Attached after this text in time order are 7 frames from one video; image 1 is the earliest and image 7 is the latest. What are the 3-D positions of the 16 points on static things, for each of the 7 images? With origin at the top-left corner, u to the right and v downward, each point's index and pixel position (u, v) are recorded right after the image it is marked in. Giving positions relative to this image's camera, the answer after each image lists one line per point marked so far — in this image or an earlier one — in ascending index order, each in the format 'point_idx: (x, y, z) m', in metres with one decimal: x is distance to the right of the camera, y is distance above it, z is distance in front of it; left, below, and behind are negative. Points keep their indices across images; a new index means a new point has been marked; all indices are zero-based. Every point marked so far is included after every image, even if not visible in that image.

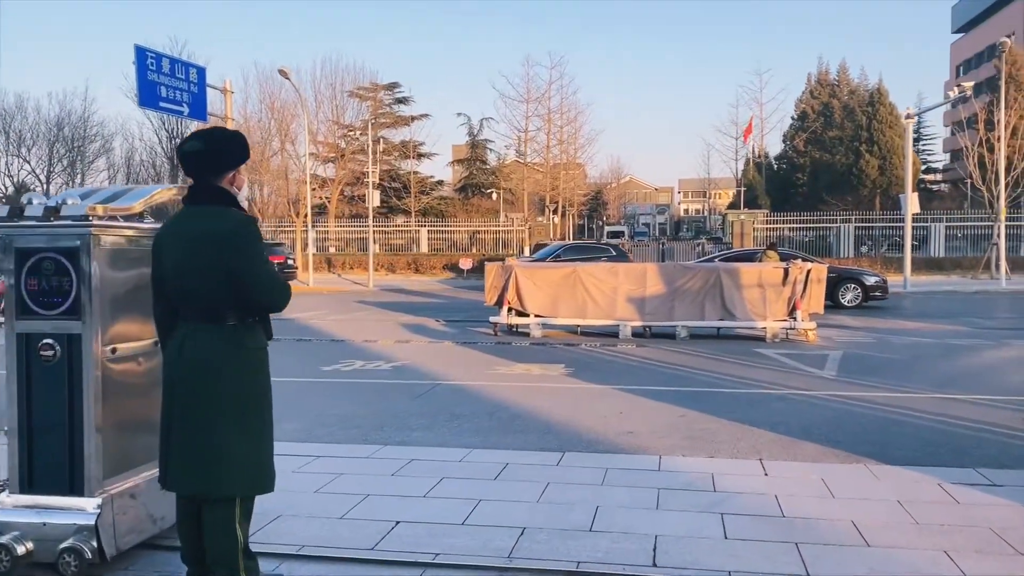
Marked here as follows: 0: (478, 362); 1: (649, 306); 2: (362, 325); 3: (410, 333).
0: (-0.5, -1.0, +12.0) m
1: (+2.4, -0.3, +15.2) m
2: (-3.1, -0.9, +17.9) m
3: (-1.9, -0.9, +16.2) m
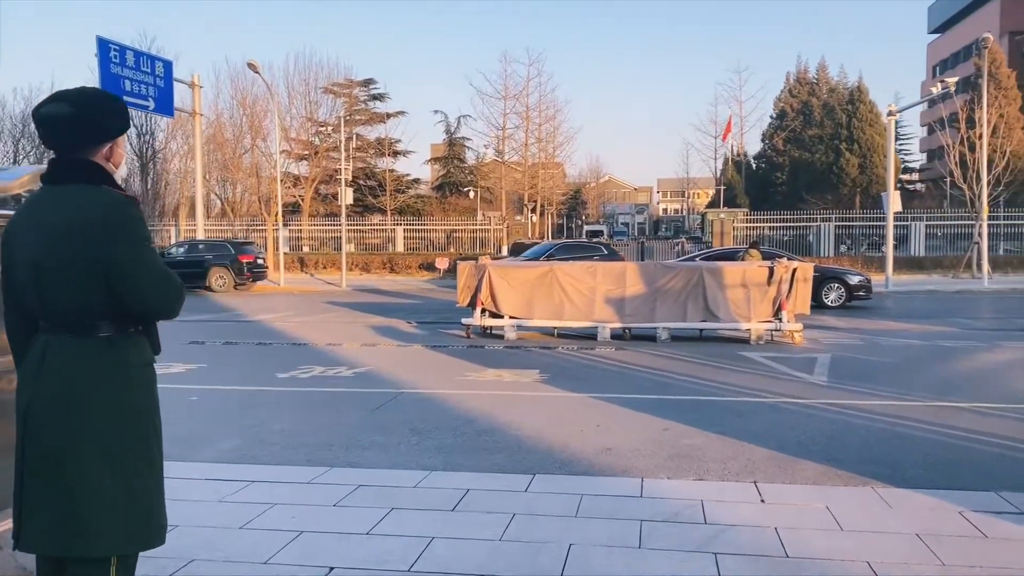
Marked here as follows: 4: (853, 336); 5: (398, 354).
0: (-0.9, -1.0, +11.3) m
1: (+2.0, -0.3, +14.5) m
2: (-3.6, -0.9, +17.1) m
3: (-2.4, -0.9, +15.4) m
4: (+6.0, -0.8, +15.2) m
5: (-1.7, -1.0, +12.8) m
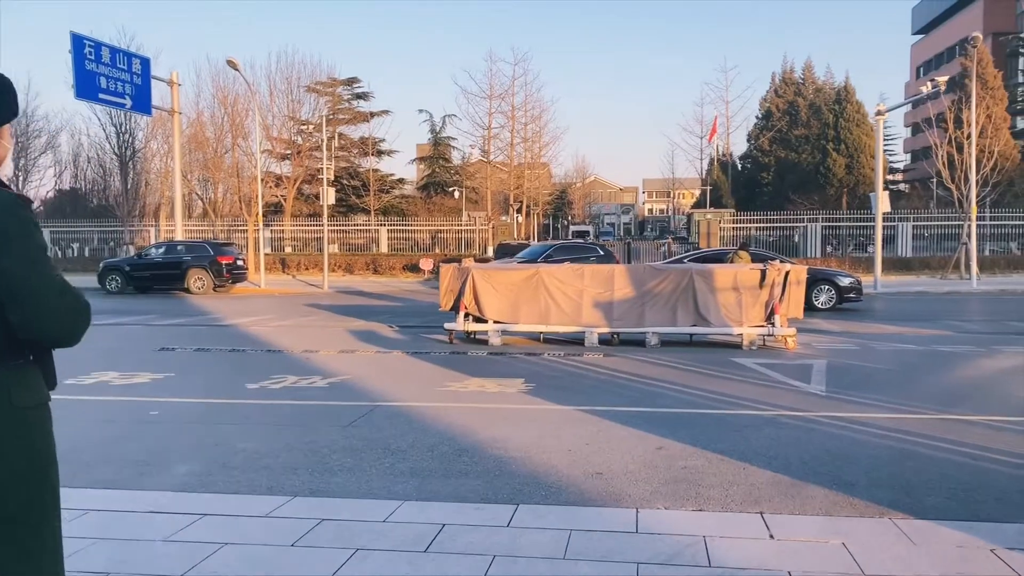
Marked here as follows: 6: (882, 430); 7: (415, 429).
0: (-1.1, -1.1, +10.7) m
1: (+1.7, -0.4, +14.0) m
2: (-3.9, -0.9, +16.5) m
3: (-2.7, -1.0, +14.9) m
4: (+5.8, -0.9, +14.8) m
5: (-1.9, -1.1, +12.2) m
6: (+3.1, -1.2, +7.3) m
7: (-0.8, -1.2, +7.3) m
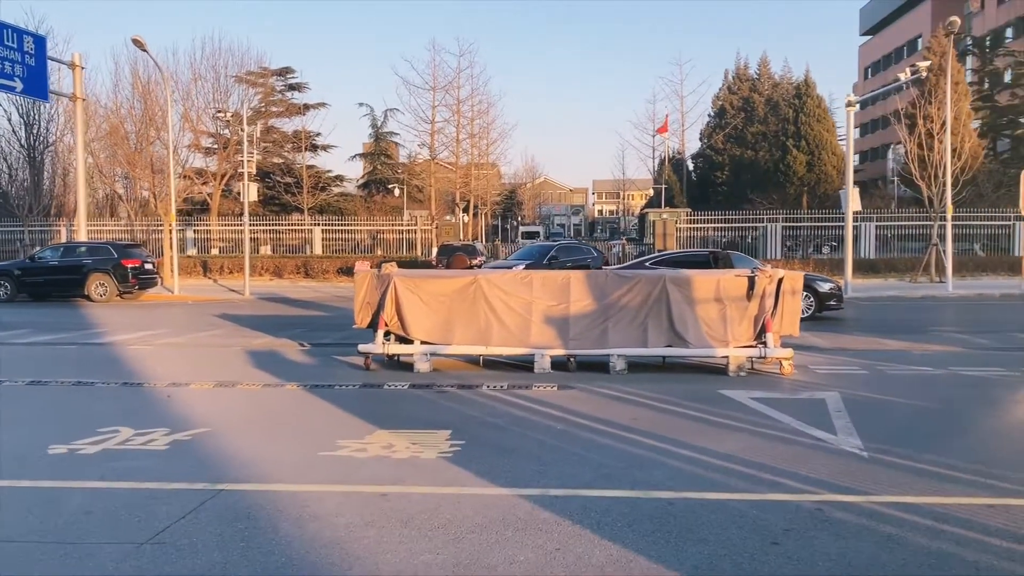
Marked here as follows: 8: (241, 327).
0: (-1.8, -1.3, +7.9) m
1: (+0.8, -0.5, +11.3) m
2: (-4.9, -1.1, +13.4) m
3: (-3.6, -1.1, +11.9) m
4: (+4.8, -1.0, +12.3) m
5: (-2.7, -1.2, +9.3) m
6: (+2.6, -1.3, +4.6) m
7: (-1.3, -1.3, +4.4) m
8: (-6.0, -0.9, +18.8) m
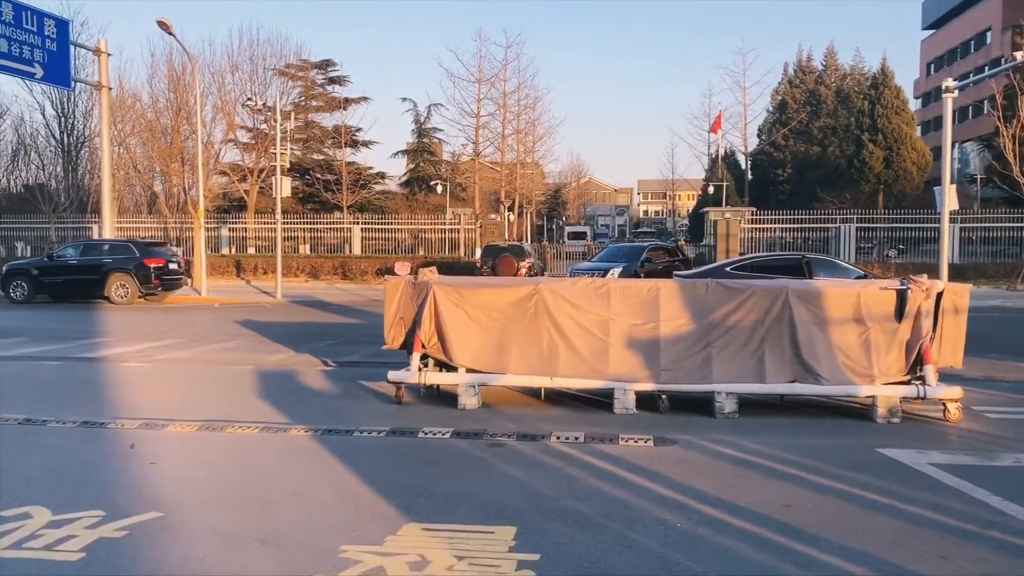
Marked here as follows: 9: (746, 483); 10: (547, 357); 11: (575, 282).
0: (-1.2, -1.4, +5.4) m
1: (+1.5, -0.7, +8.7) m
2: (-4.1, -1.2, +11.1) m
3: (-2.8, -1.2, +9.5) m
4: (+5.6, -1.2, +9.5) m
5: (-2.1, -1.3, +6.8) m
6: (+3.0, -1.5, +1.9) m
7: (-0.9, -1.5, +1.9) m
8: (-4.8, -1.0, +16.5) m
9: (+1.6, -1.4, +6.1) m
10: (+0.4, -0.7, +8.9) m
11: (+0.7, +0.1, +8.9) m
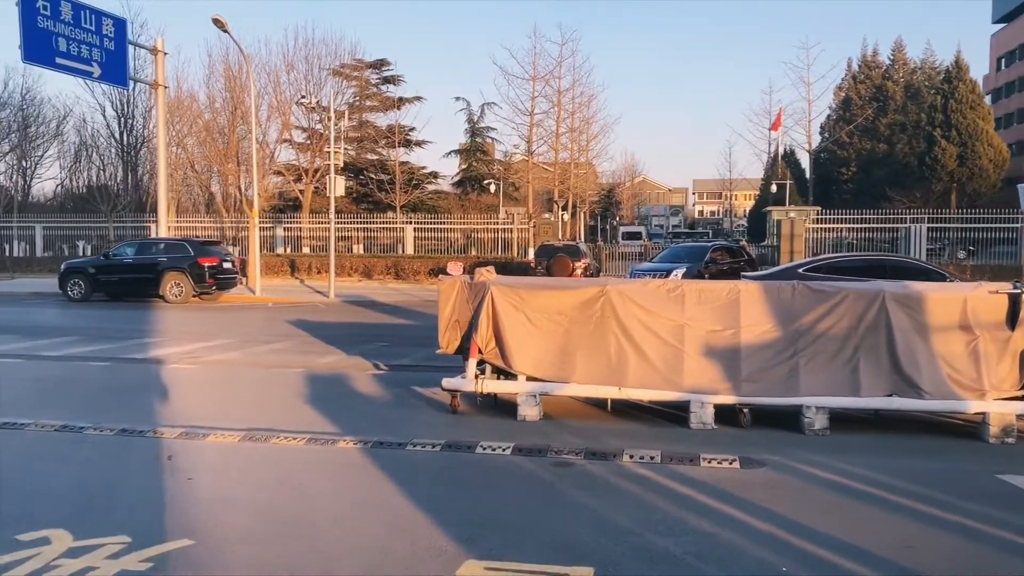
0: (-0.8, -1.4, +4.8) m
1: (+2.1, -0.7, +7.9) m
2: (-3.3, -1.2, +10.6) m
3: (-2.2, -1.2, +9.0) m
4: (+6.2, -1.3, +8.4) m
5: (-1.6, -1.3, +6.3) m
6: (+3.2, -1.5, +1.1) m
7: (-0.7, -1.5, +1.3) m
8: (-3.8, -1.0, +16.1) m
9: (+2.1, -1.4, +5.3) m
10: (+1.0, -0.7, +8.1) m
11: (+1.3, 0.0, +8.1) m
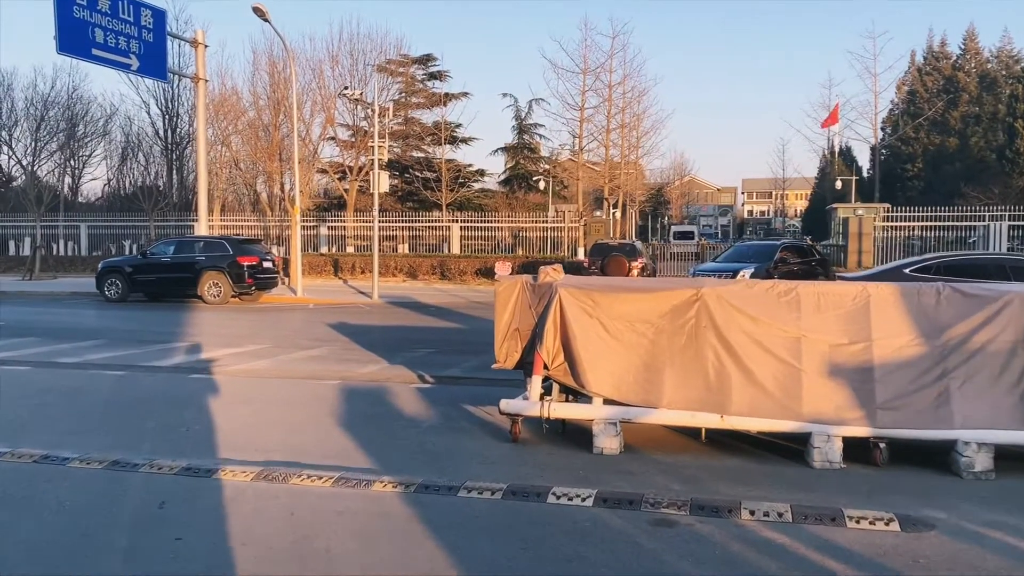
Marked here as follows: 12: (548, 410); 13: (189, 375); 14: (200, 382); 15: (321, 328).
0: (-0.4, -1.4, +3.3) m
1: (+2.7, -0.7, +6.3) m
2: (-2.6, -1.2, +9.3) m
3: (-1.6, -1.3, +7.6) m
4: (+6.8, -1.3, +6.6) m
5: (-1.1, -1.4, +4.9) m
6: (+3.4, -1.5, -0.6) m
7: (-0.5, -1.5, -0.2) m
8: (-2.8, -1.0, +14.7) m
9: (+2.5, -1.4, +3.7) m
10: (+1.5, -0.7, +6.6) m
11: (+1.8, 0.0, +6.6) m
12: (+0.3, -1.0, +6.9) m
13: (-4.2, -1.1, +11.1) m
14: (-3.8, -1.1, +10.6) m
15: (-4.1, -0.8, +18.5) m
